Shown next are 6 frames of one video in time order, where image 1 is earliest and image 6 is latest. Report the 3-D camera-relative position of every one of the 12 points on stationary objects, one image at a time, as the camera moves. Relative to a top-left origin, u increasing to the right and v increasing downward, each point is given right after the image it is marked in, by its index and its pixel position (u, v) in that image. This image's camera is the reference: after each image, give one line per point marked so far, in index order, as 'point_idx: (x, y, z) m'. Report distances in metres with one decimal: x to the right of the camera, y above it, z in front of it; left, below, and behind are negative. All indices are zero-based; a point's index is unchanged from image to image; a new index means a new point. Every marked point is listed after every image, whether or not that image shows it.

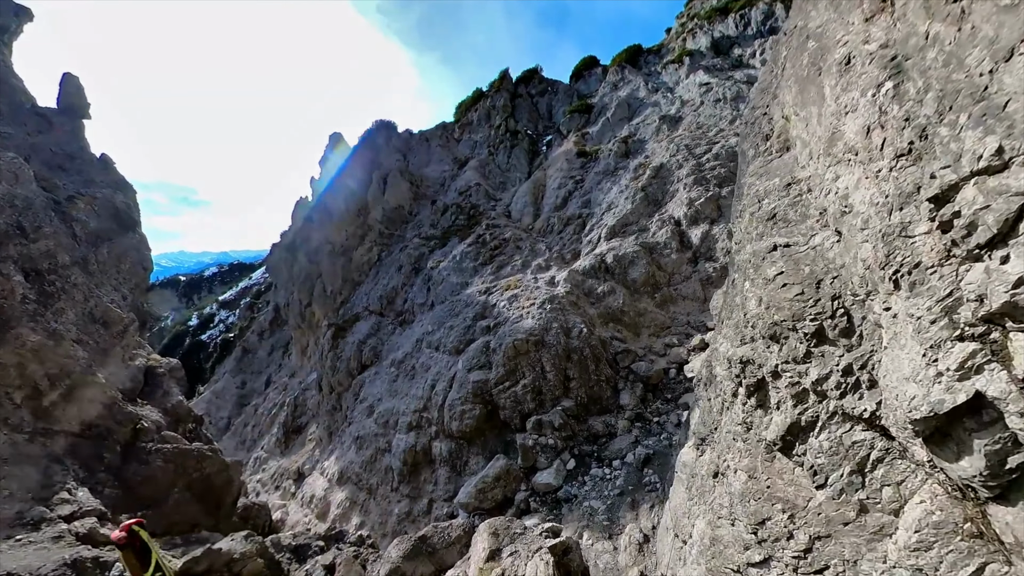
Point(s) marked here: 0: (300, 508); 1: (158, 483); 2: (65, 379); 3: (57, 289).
0: (-6.9, -7.1, +17.2) m
1: (-6.3, -3.5, +9.5) m
2: (-7.7, -1.6, +9.2) m
3: (-8.8, 0.0, +10.2) m
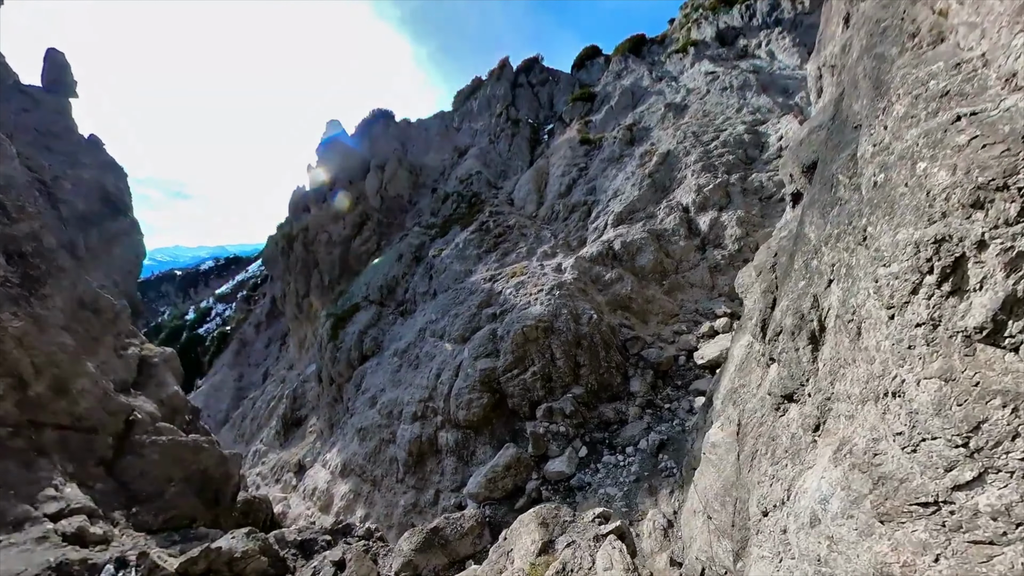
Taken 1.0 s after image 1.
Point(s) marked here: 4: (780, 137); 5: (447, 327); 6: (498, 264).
0: (-6.6, -6.7, +16.8) m
1: (-6.0, -3.2, +9.0) m
2: (-7.4, -1.3, +8.8) m
3: (-8.6, +0.3, +9.7) m
4: (+8.5, +4.7, +17.1) m
5: (-2.0, -1.2, +16.2) m
6: (-0.5, +0.8, +18.0) m
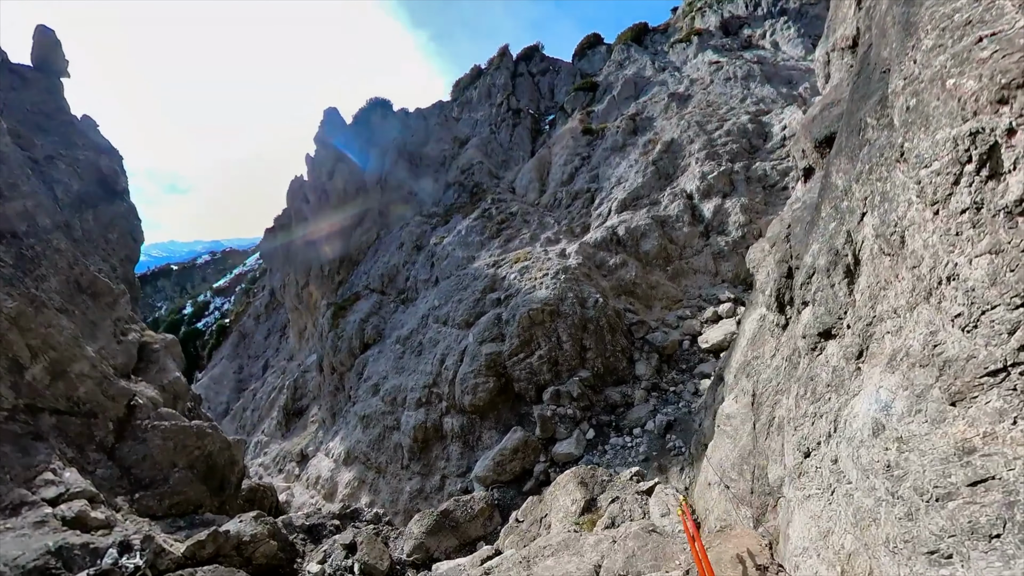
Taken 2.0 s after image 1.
0: (-6.5, -6.3, +16.6) m
1: (-5.8, -2.9, +8.8) m
2: (-7.3, -1.0, +8.5) m
3: (-8.4, +0.6, +9.5) m
4: (+8.6, +5.2, +16.8) m
5: (-1.9, -0.7, +16.0) m
6: (-0.4, +1.3, +17.8) m
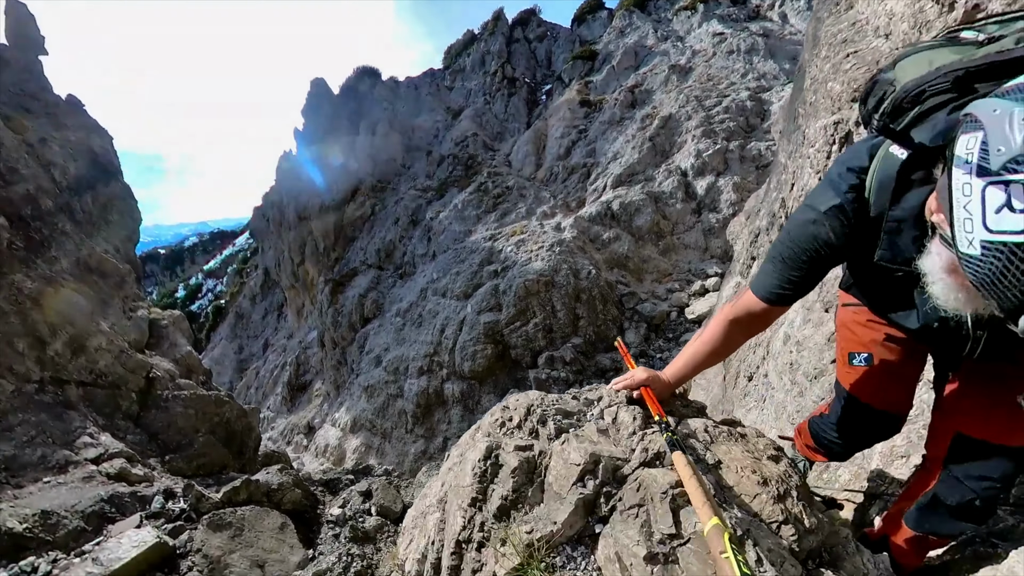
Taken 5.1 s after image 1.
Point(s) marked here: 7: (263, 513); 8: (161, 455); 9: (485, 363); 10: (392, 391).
0: (-6.5, -5.5, +17.4) m
1: (-5.9, -2.5, +9.5) m
2: (-7.3, -0.7, +9.1) m
3: (-8.5, +0.9, +9.9) m
4: (+8.3, +6.4, +17.2) m
5: (-2.0, +0.1, +16.5) m
6: (-0.6, +2.2, +18.2) m
7: (-3.0, -2.6, +6.4) m
8: (-6.0, -2.8, +9.1) m
9: (-0.7, -1.9, +13.6) m
10: (-3.6, -3.0, +15.8) m
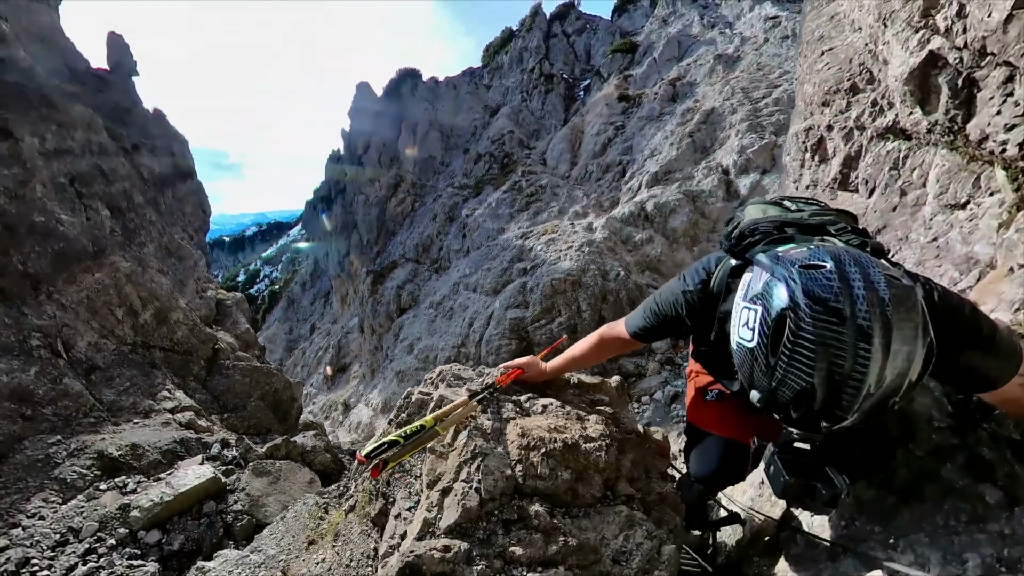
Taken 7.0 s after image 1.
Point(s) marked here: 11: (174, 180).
0: (-5.8, -5.1, +18.6) m
1: (-5.6, -2.1, +10.6) m
2: (-7.0, -0.3, +10.3) m
3: (-8.0, +1.4, +11.2) m
4: (+9.6, +5.9, +17.1) m
5: (-1.1, +0.3, +17.3) m
6: (+0.6, +2.3, +18.9) m
7: (-3.0, -2.4, +7.2) m
8: (-5.7, -2.5, +10.2) m
9: (-0.1, -1.9, +14.3) m
10: (-2.8, -2.8, +16.7) m
11: (-9.2, +3.1, +14.3) m
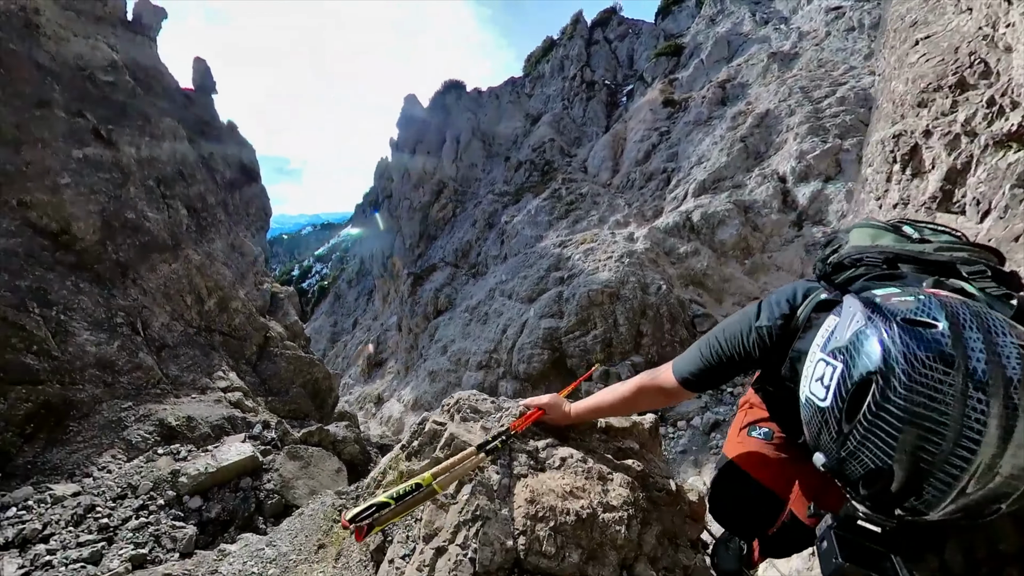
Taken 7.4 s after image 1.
0: (-4.9, -5.0, +18.6) m
1: (-5.0, -2.0, +10.6) m
2: (-6.3, 0.0, +10.4) m
3: (-7.2, +1.7, +11.4) m
4: (+11.1, +5.0, +16.1) m
5: (+0.1, +0.1, +17.0) m
6: (+2.0, +2.0, +18.5) m
7: (-2.7, -2.4, +7.1) m
8: (-5.2, -2.3, +10.2) m
9: (+0.7, -2.1, +14.0) m
10: (-1.9, -2.9, +16.5) m
11: (-8.0, +3.4, +14.6) m
